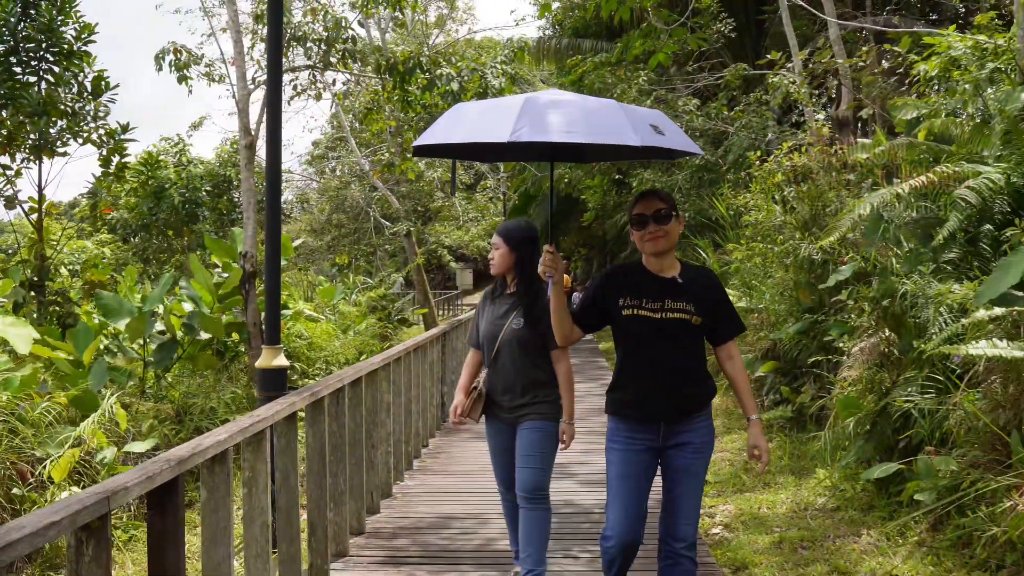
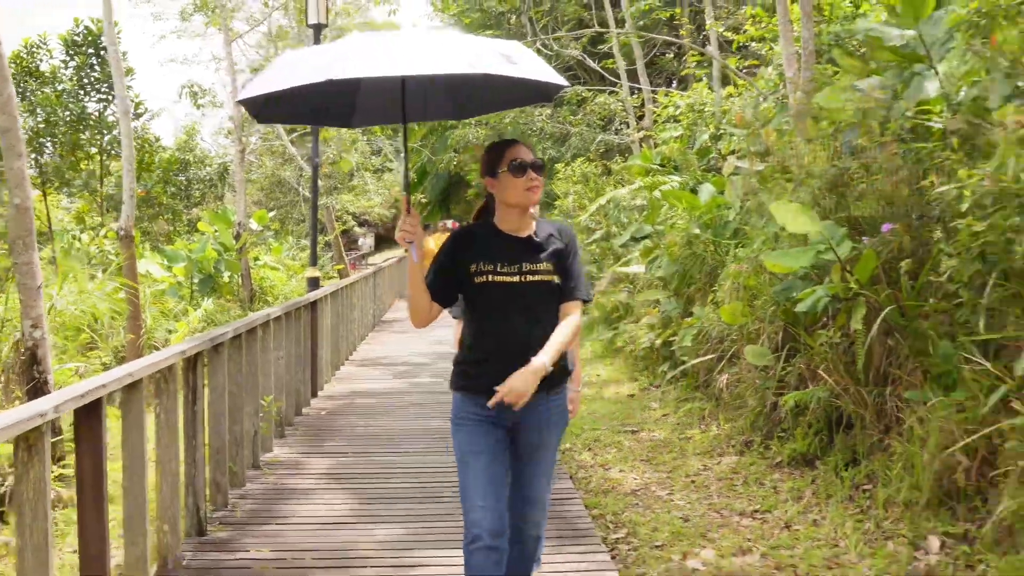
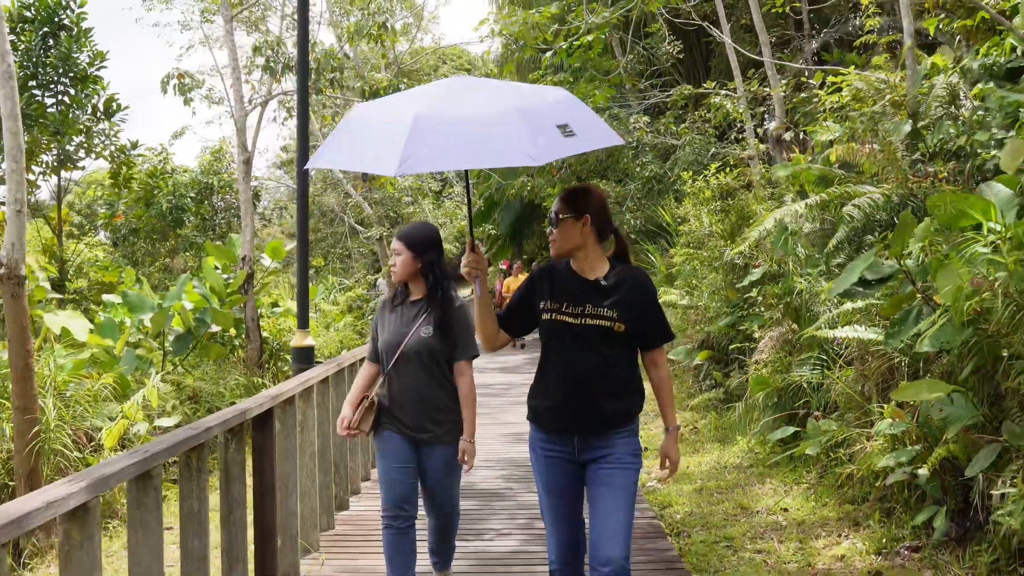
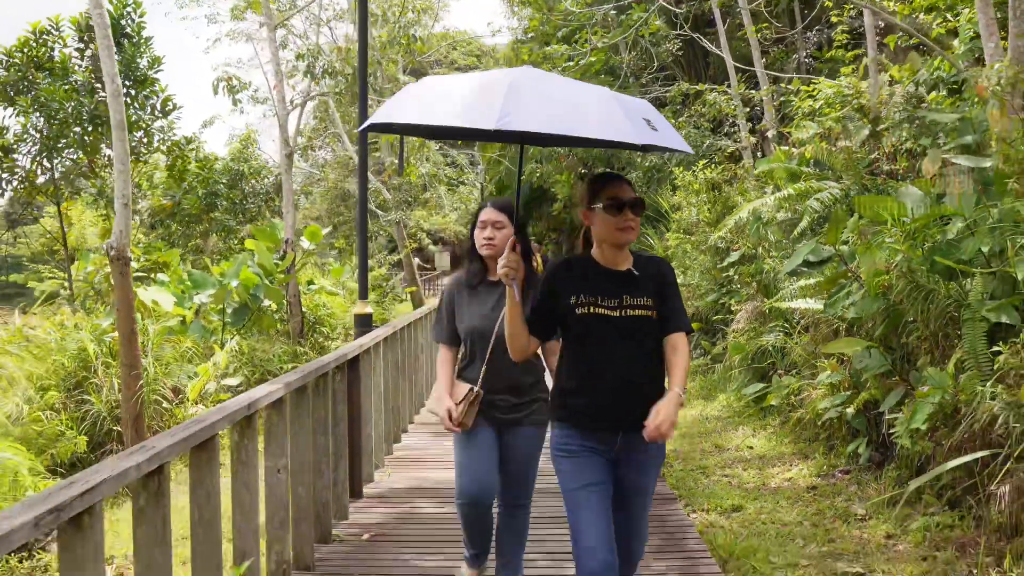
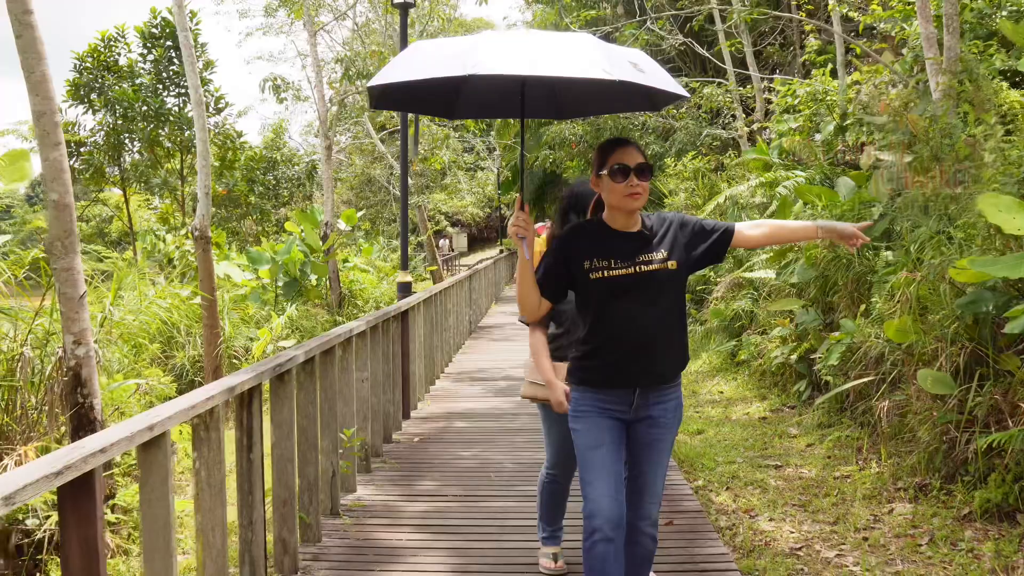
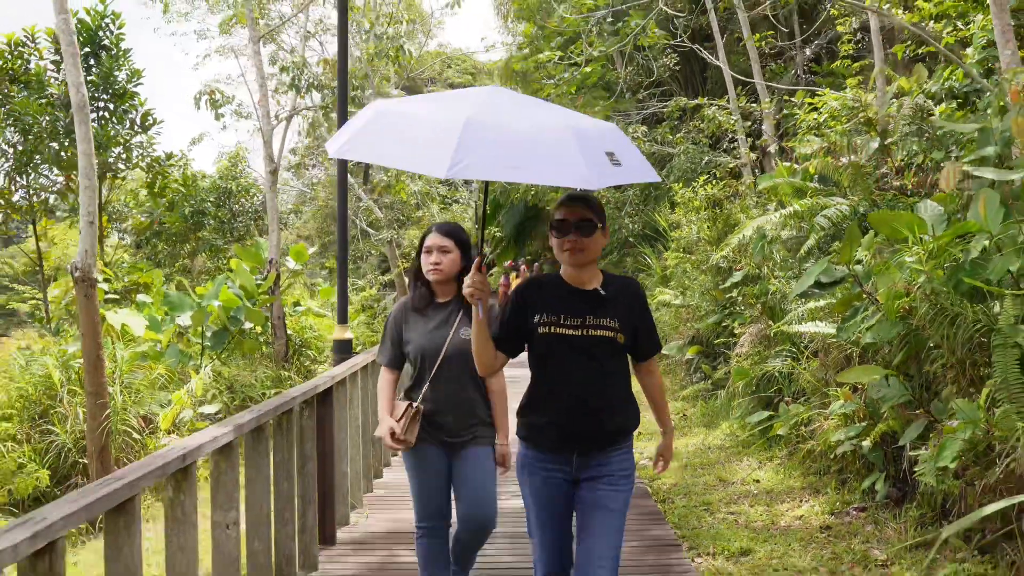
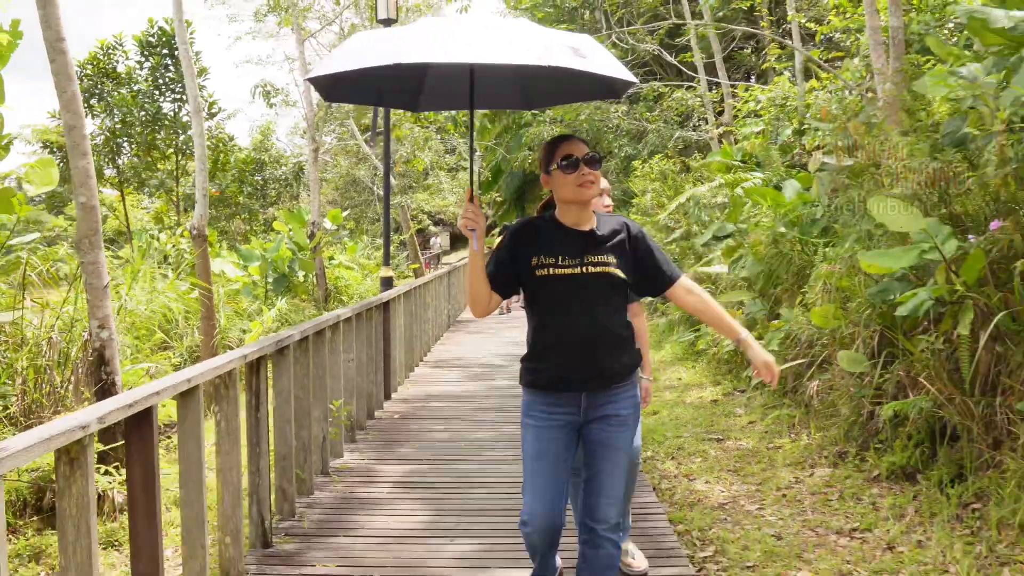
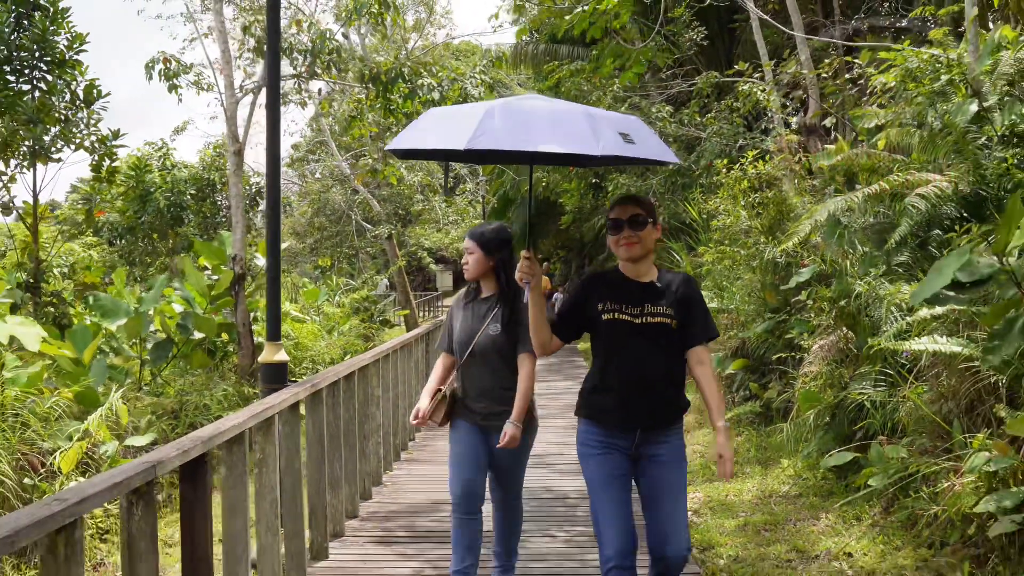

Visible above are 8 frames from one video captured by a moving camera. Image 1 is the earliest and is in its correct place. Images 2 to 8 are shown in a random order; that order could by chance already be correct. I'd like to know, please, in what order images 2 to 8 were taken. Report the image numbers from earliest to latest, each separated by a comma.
8, 3, 6, 4, 5, 7, 2
